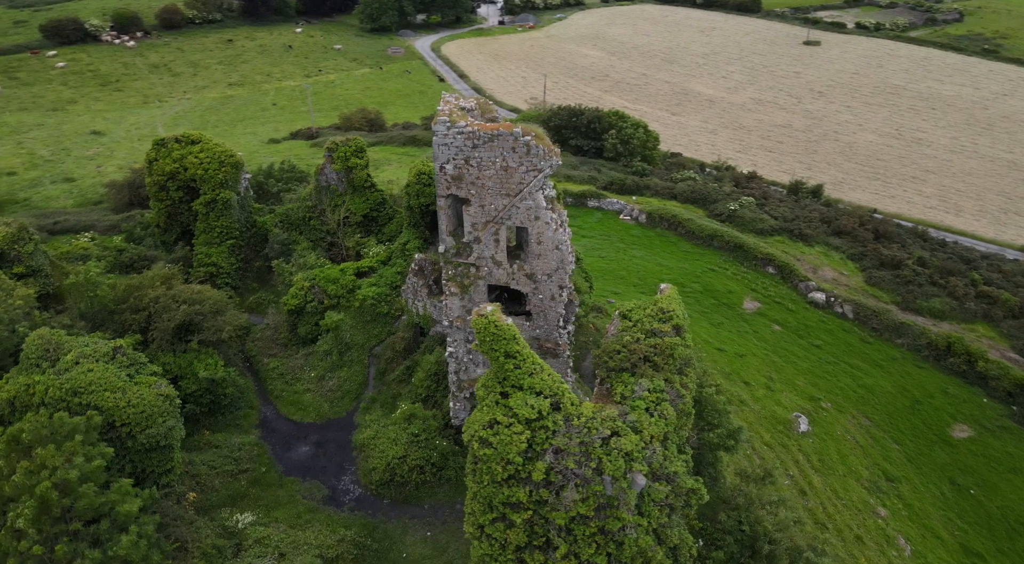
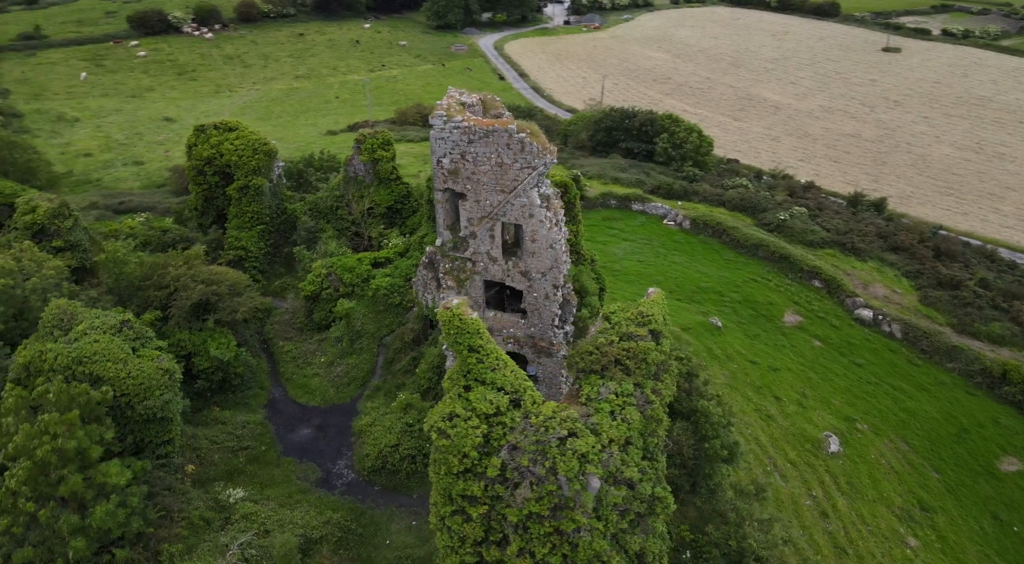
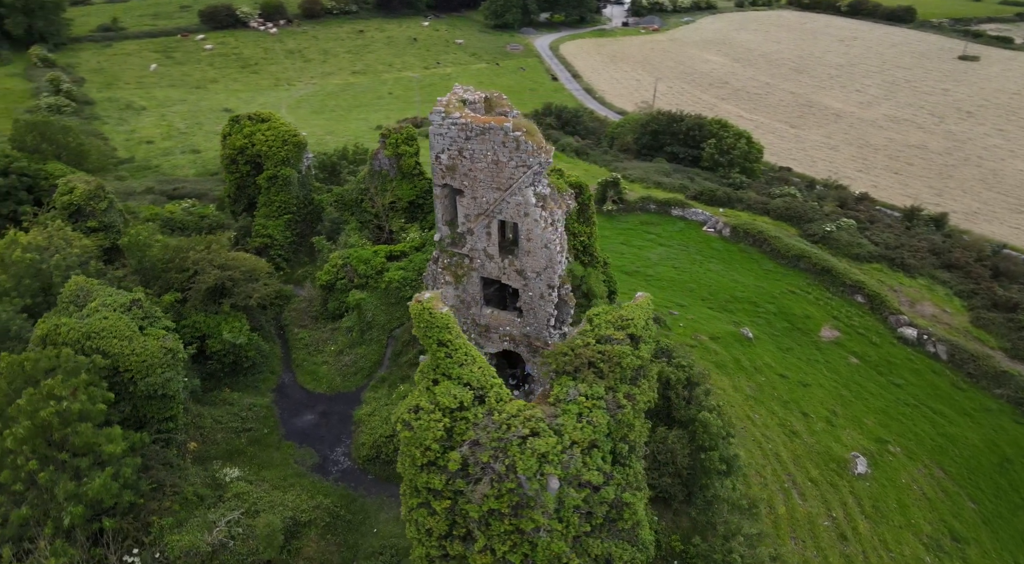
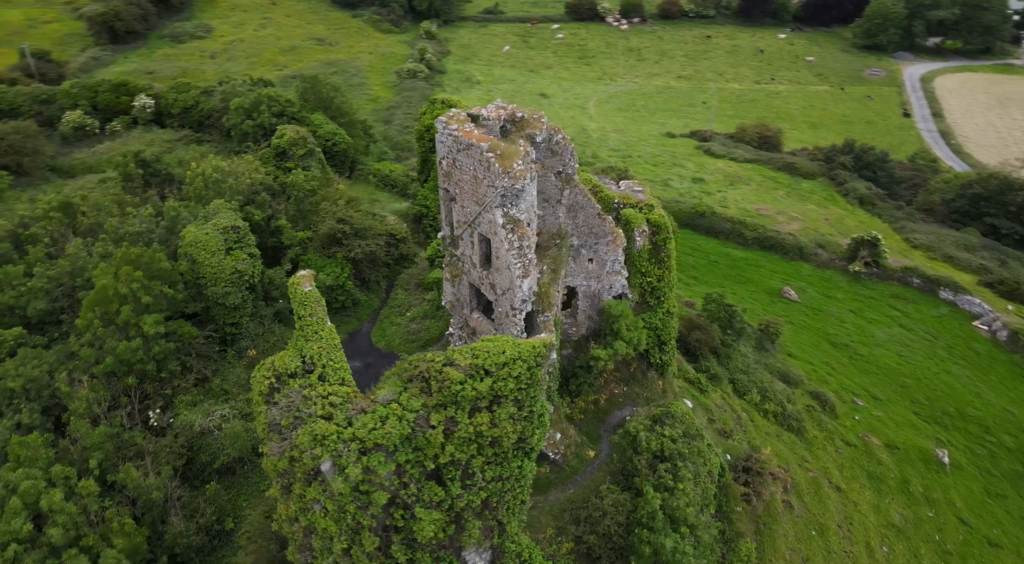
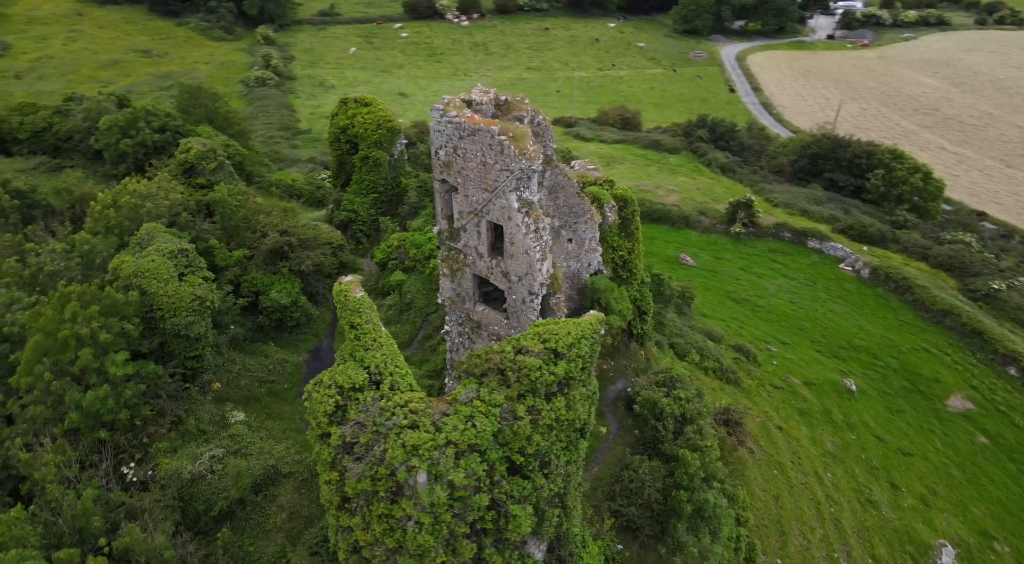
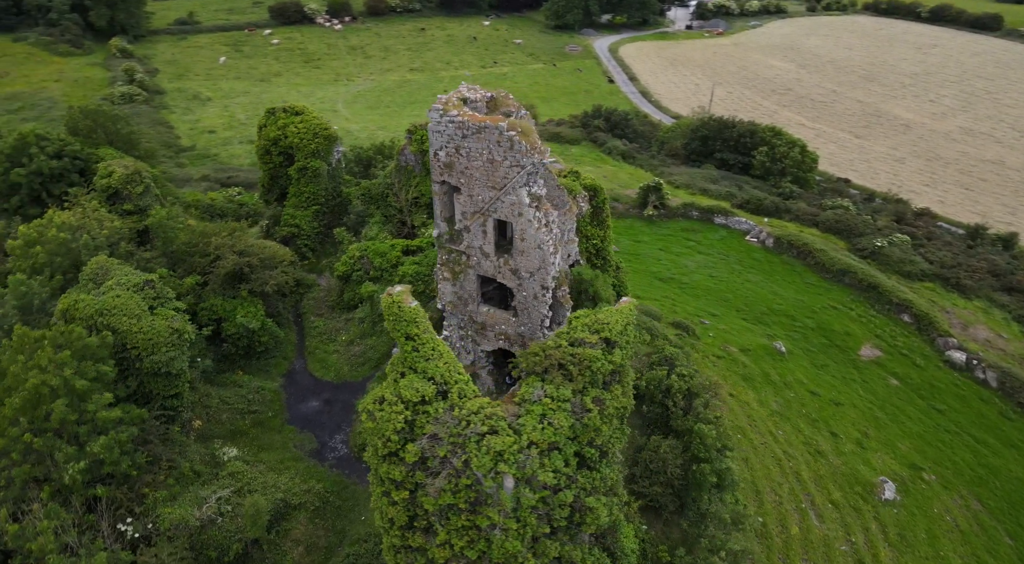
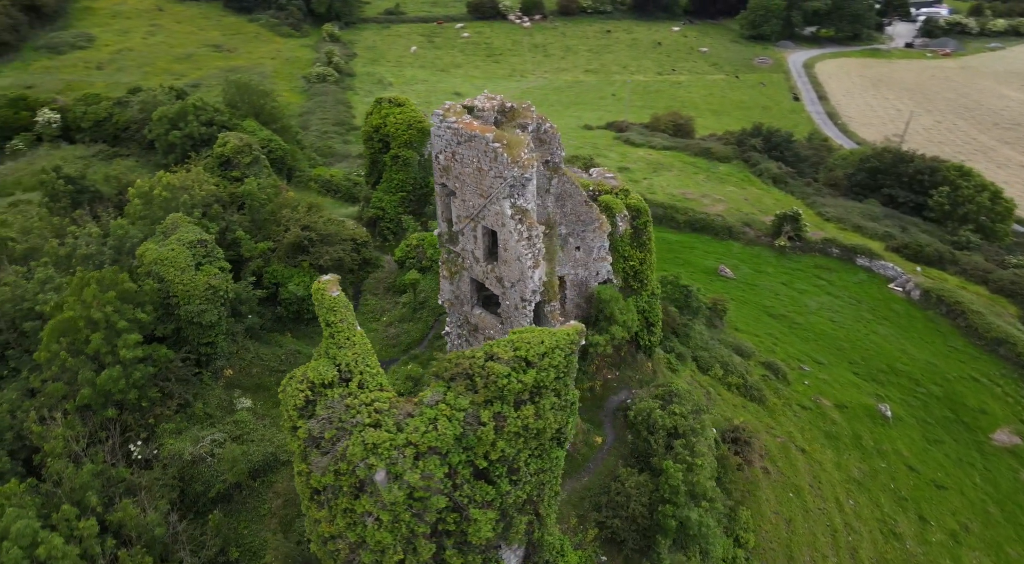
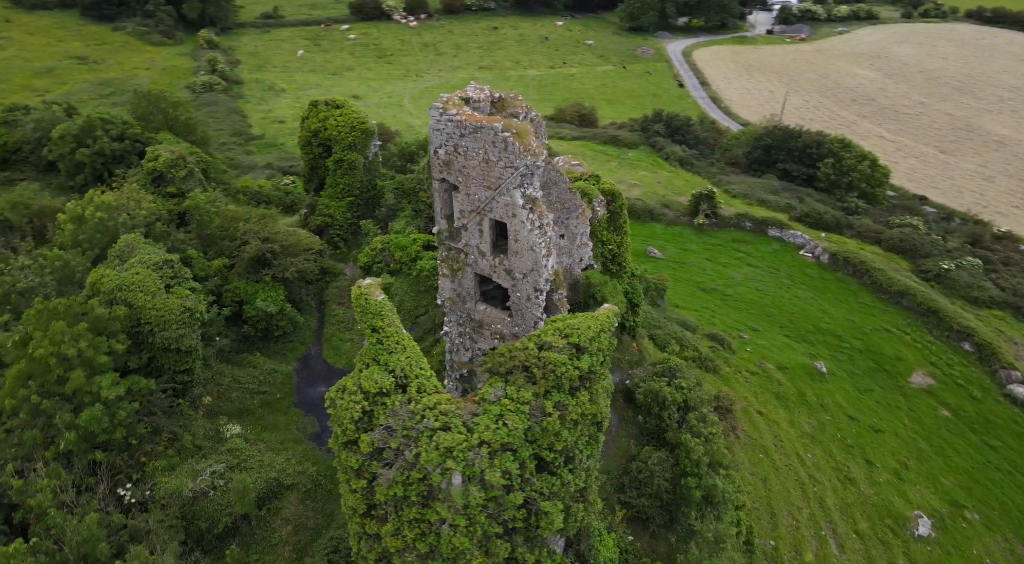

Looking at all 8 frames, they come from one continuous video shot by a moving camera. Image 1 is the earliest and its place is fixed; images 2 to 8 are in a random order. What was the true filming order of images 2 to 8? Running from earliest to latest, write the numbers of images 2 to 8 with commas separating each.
2, 3, 6, 8, 5, 7, 4
